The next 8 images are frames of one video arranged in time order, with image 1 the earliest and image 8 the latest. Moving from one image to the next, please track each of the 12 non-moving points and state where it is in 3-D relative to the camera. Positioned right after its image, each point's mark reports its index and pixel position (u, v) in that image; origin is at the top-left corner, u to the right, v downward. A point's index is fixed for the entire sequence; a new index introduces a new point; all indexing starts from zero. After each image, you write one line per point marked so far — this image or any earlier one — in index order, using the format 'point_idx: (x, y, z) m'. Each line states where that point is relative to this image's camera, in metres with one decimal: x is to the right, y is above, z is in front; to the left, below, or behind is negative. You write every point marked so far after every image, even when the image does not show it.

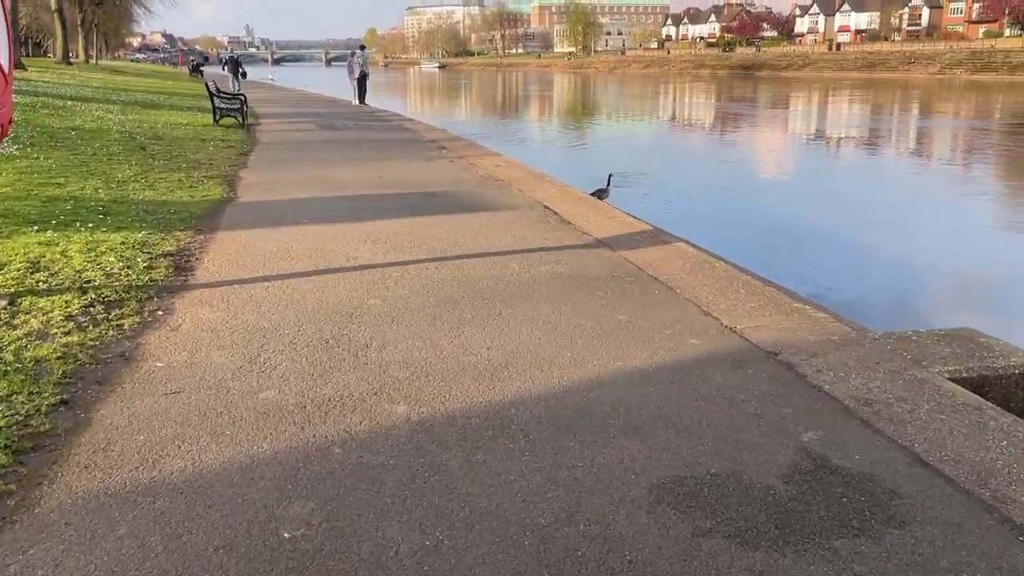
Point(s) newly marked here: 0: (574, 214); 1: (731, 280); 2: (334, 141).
0: (+0.5, +0.6, +6.8) m
1: (+1.2, 0.0, +4.7) m
2: (-2.6, +2.1, +12.4) m
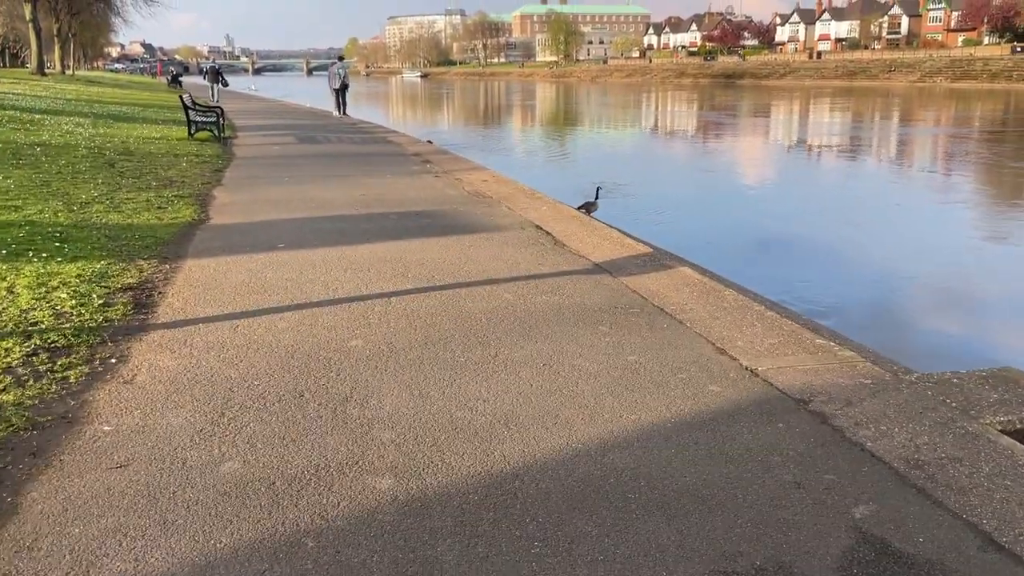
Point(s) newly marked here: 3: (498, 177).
0: (+0.4, +0.4, +6.5) m
1: (+1.2, -0.1, +4.4) m
2: (-2.8, +1.9, +12.0) m
3: (-0.2, +1.3, +9.9) m
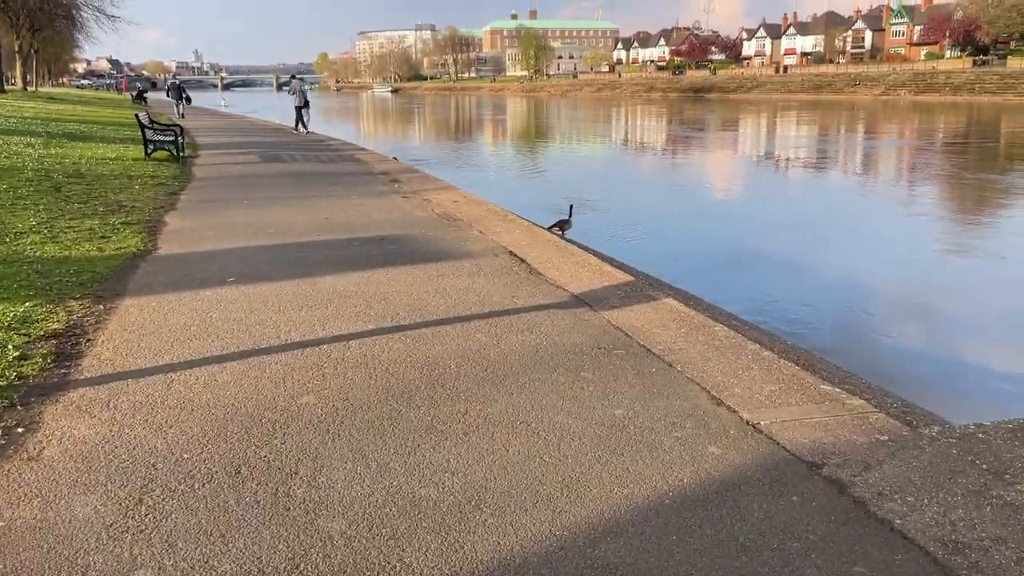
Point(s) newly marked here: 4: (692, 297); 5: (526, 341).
0: (+0.2, +0.2, +6.1) m
1: (+1.1, -0.3, +4.0) m
2: (-3.2, +1.5, +11.5) m
3: (-0.5, +1.0, +9.5) m
4: (+1.5, -0.1, +7.0) m
5: (+0.1, -0.3, +4.1) m
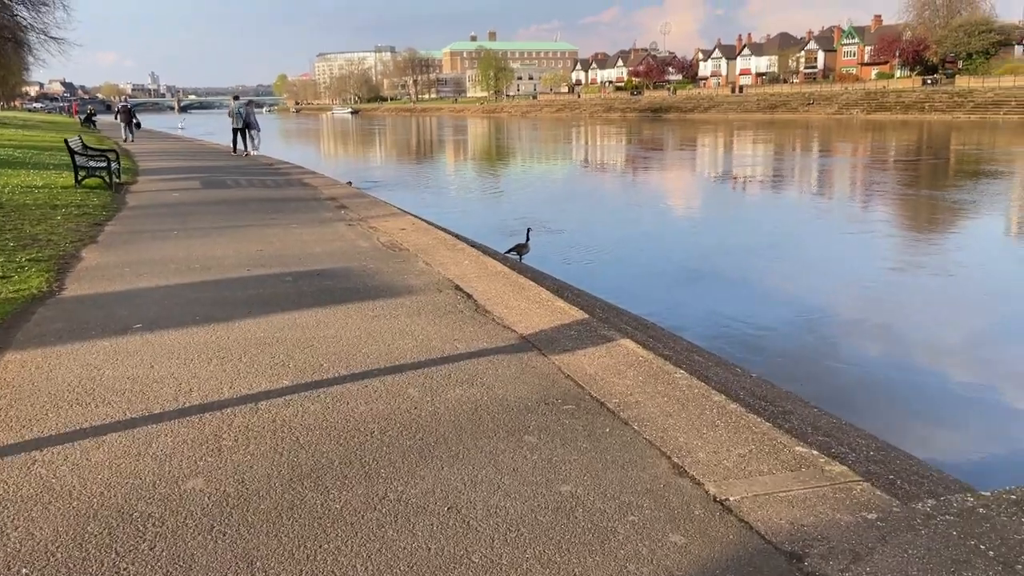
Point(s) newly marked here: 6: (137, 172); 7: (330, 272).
0: (-0.1, -0.1, +5.6) m
1: (+0.8, -0.5, +3.5) m
2: (-3.8, +1.1, +11.0) m
3: (-1.0, +0.7, +9.0) m
4: (+1.1, -0.4, +6.6) m
5: (-0.2, -0.5, +3.6) m
6: (-6.8, +2.1, +15.4) m
7: (-1.3, +0.1, +6.3) m
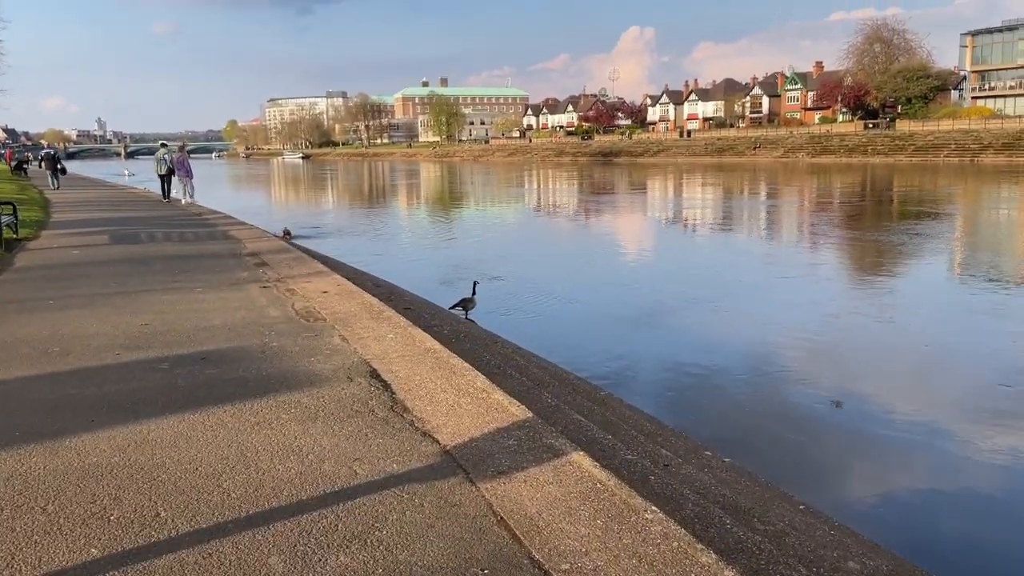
0: (-0.5, -0.5, +4.6) m
1: (+0.5, -0.8, +2.5) m
2: (-4.5, +0.3, +9.7) m
3: (-1.6, 0.0, +7.9) m
4: (+0.6, -0.9, +5.6) m
5: (-0.5, -0.8, +2.5) m
6: (-7.7, +1.0, +14.1) m
7: (-1.8, -0.4, +5.2) m
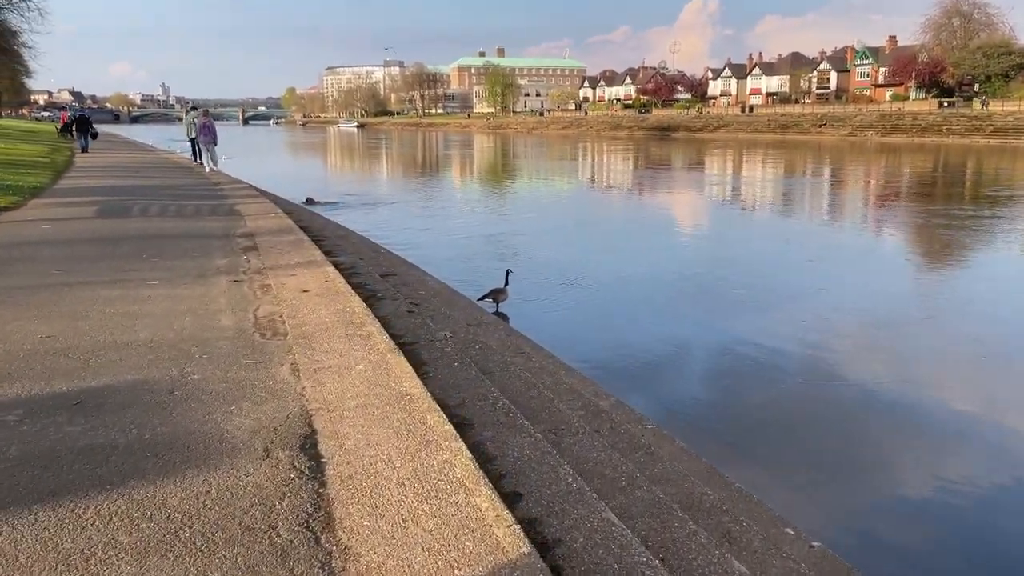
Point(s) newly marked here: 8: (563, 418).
0: (-0.6, -0.7, +3.0) m
1: (+0.4, -1.0, +0.9) m
2: (-4.2, +0.5, +8.4) m
3: (-1.4, 0.0, +6.4) m
4: (+0.7, -1.0, +4.0) m
5: (-0.6, -1.0, +1.0) m
6: (-7.1, +1.4, +12.8) m
7: (-1.8, -0.5, +3.7) m
8: (+0.3, -0.8, +5.0) m
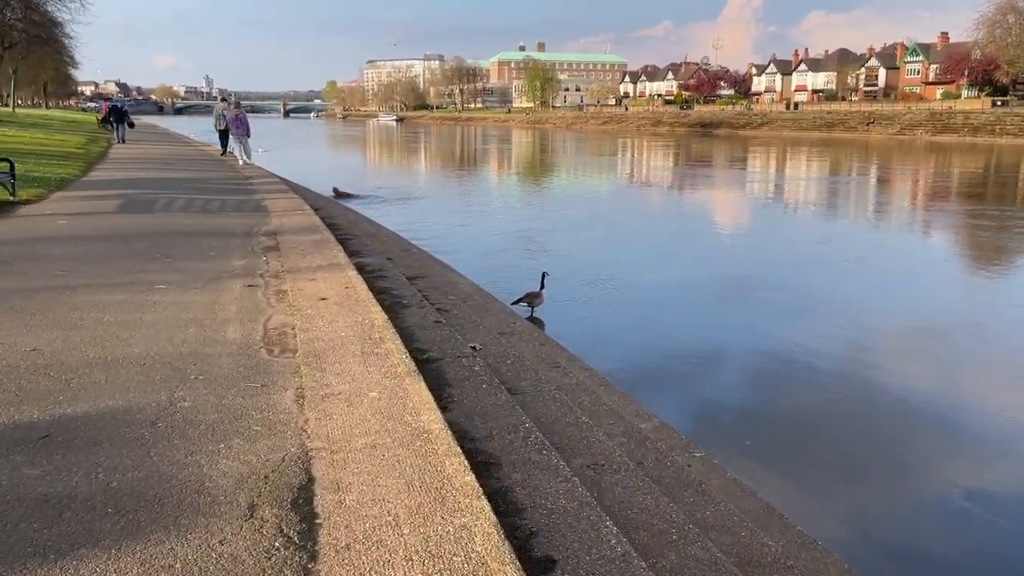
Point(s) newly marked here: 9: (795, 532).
0: (-0.5, -0.7, +2.5) m
1: (+0.4, -1.2, +0.3) m
2: (-3.8, +0.5, +8.0) m
3: (-1.1, 0.0, +5.9) m
4: (+0.8, -1.1, +3.4) m
5: (-0.6, -1.1, +0.5) m
6: (-6.6, +1.5, +12.6) m
7: (-1.6, -0.5, +3.2) m
8: (+0.5, -0.9, +4.5) m
9: (+1.4, -1.3, +4.4) m
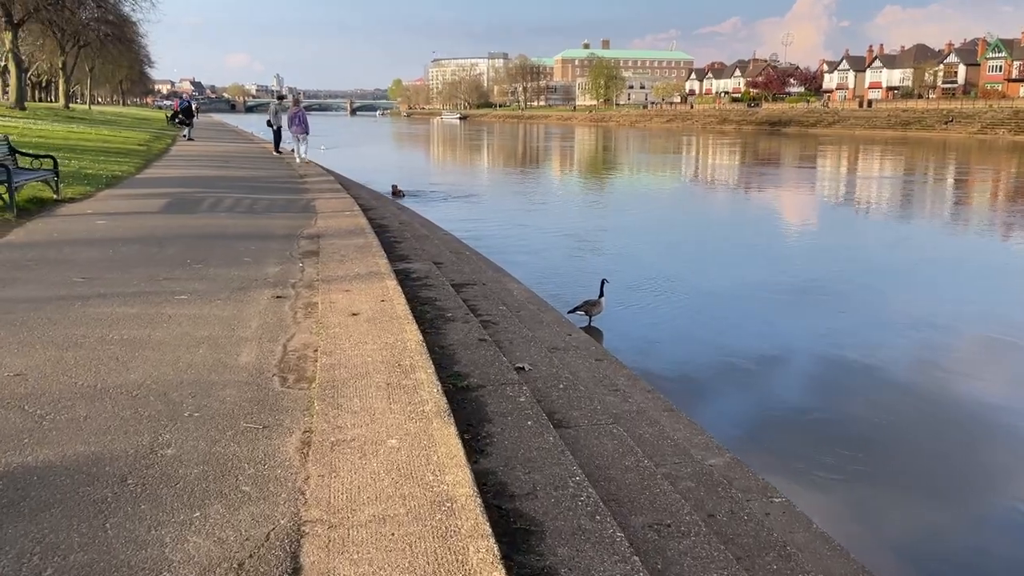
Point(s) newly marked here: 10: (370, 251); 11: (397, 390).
0: (-0.4, -0.8, +1.8) m
1: (+0.3, -1.3, -0.3) m
2: (-3.3, +0.4, +7.6) m
3: (-0.8, -0.1, +5.3) m
4: (+0.9, -1.2, +2.7) m
5: (-0.7, -1.2, -0.1) m
6: (-5.7, +1.5, +12.3) m
7: (-1.5, -0.6, +2.7) m
8: (+0.7, -1.0, +3.8) m
9: (+1.6, -1.4, +3.6) m
10: (-1.2, +0.3, +7.4) m
11: (-0.5, -0.4, +3.8) m
